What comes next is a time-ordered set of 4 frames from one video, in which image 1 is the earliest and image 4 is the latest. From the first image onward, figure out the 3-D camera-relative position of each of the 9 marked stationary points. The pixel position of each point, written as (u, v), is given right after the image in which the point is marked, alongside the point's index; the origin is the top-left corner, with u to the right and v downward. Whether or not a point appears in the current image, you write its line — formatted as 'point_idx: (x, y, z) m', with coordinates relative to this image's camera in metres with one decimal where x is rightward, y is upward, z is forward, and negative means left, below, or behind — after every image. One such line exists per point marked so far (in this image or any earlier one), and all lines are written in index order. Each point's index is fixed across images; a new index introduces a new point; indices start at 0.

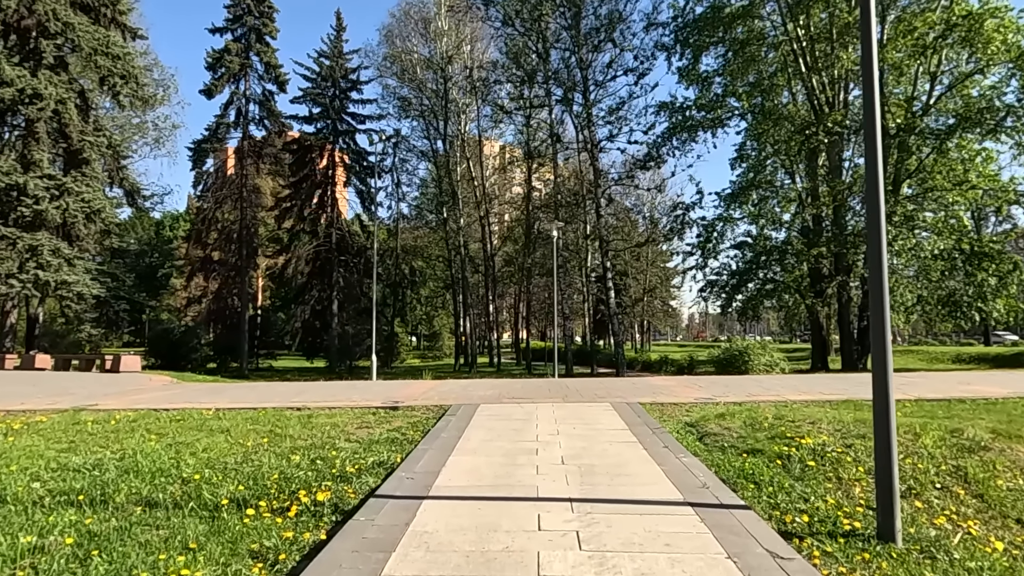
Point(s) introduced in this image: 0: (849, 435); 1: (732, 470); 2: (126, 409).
0: (+3.5, -1.5, +7.2) m
1: (+1.9, -1.6, +6.1) m
2: (-5.5, -1.7, +9.9) m
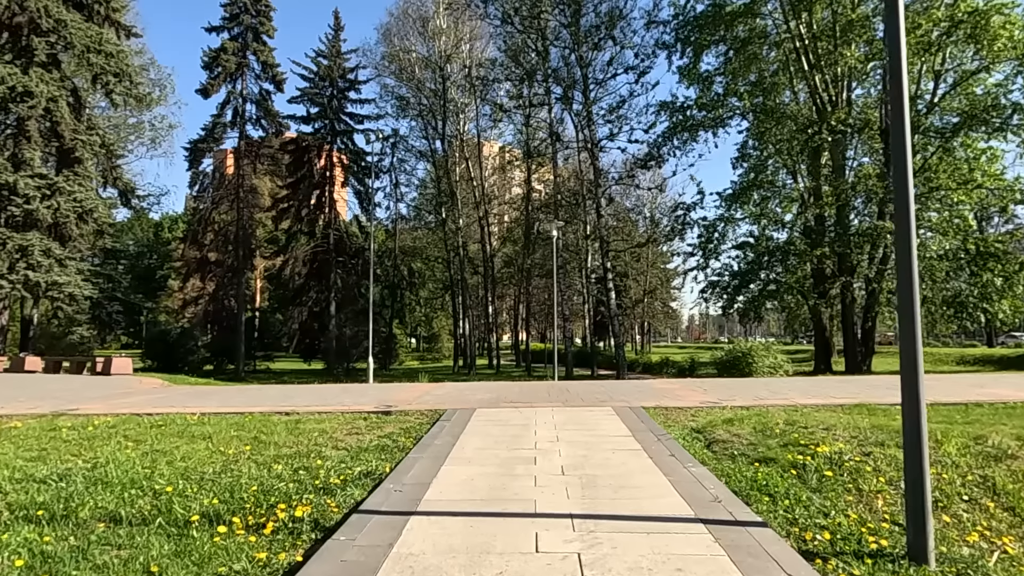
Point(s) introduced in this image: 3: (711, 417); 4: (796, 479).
0: (+3.5, -1.5, +6.8) m
1: (+1.9, -1.6, +5.7) m
2: (-5.5, -1.7, +9.4) m
3: (+2.5, -1.6, +8.8) m
4: (+2.4, -1.6, +5.8) m
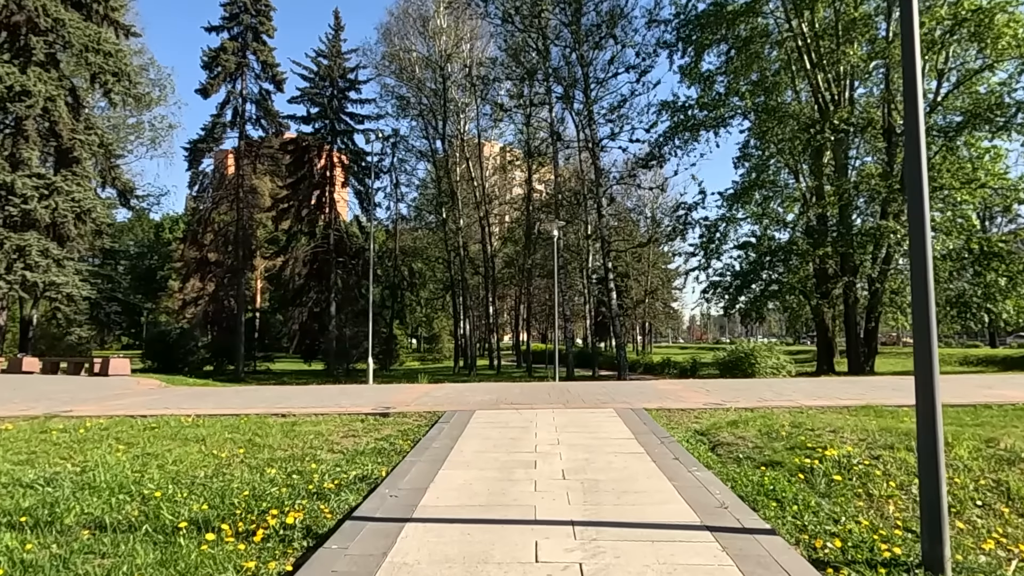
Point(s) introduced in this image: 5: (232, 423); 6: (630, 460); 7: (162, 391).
0: (+3.5, -1.5, +6.6) m
1: (+1.9, -1.6, +5.5) m
2: (-5.5, -1.7, +9.3) m
3: (+2.5, -1.6, +8.6) m
4: (+2.4, -1.6, +5.6) m
5: (-3.5, -1.7, +8.7) m
6: (+1.0, -1.5, +6.1) m
7: (-7.5, -2.2, +14.8) m
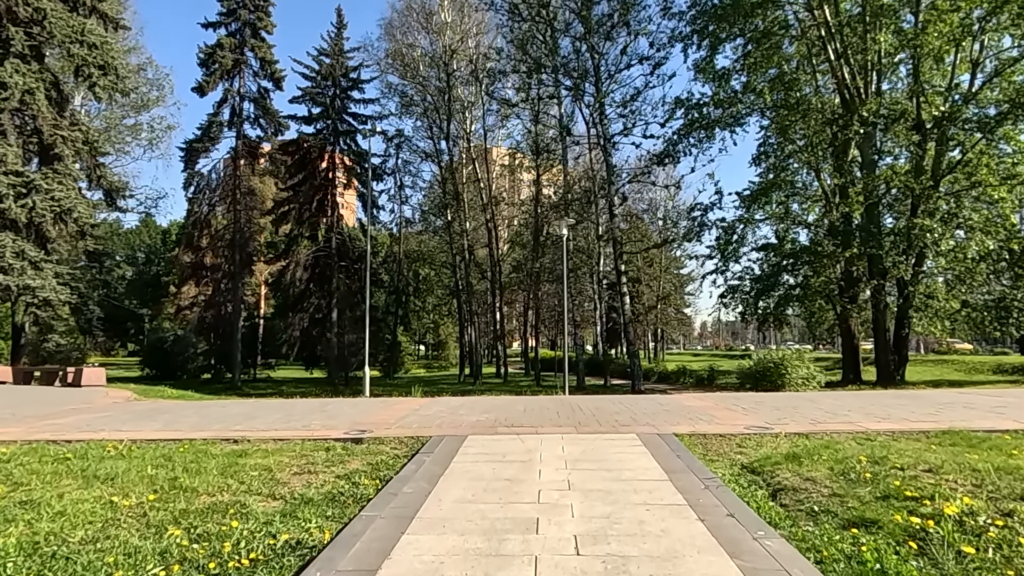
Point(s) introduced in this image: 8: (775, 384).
0: (+3.4, -1.5, +4.9) m
1: (+1.8, -1.5, +3.8) m
2: (-5.5, -1.7, +7.7) m
3: (+2.5, -1.6, +6.9) m
4: (+2.3, -1.5, +3.9) m
5: (-3.5, -1.7, +7.0) m
6: (+1.0, -1.5, +4.4) m
7: (-7.4, -2.2, +13.2) m
8: (+7.0, -2.6, +18.6) m
